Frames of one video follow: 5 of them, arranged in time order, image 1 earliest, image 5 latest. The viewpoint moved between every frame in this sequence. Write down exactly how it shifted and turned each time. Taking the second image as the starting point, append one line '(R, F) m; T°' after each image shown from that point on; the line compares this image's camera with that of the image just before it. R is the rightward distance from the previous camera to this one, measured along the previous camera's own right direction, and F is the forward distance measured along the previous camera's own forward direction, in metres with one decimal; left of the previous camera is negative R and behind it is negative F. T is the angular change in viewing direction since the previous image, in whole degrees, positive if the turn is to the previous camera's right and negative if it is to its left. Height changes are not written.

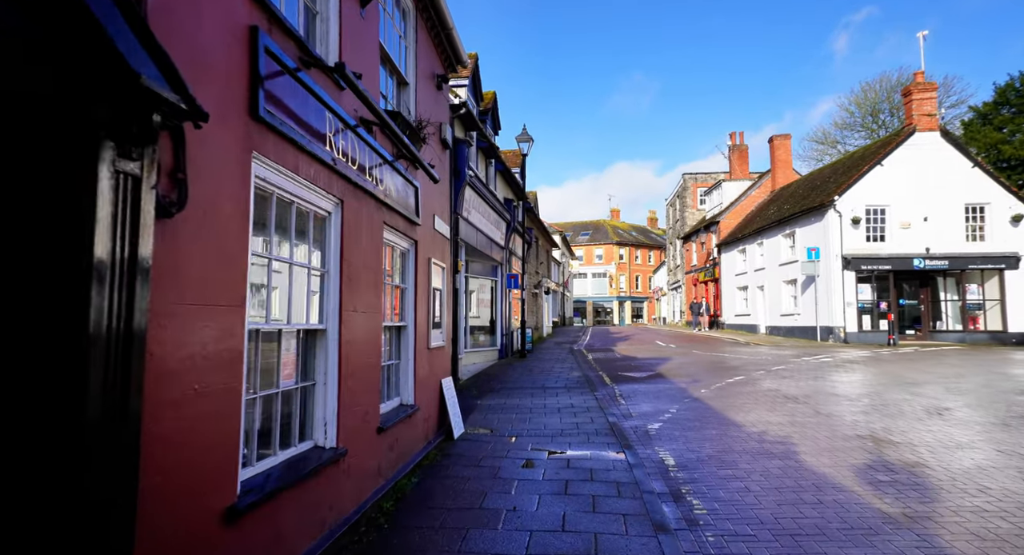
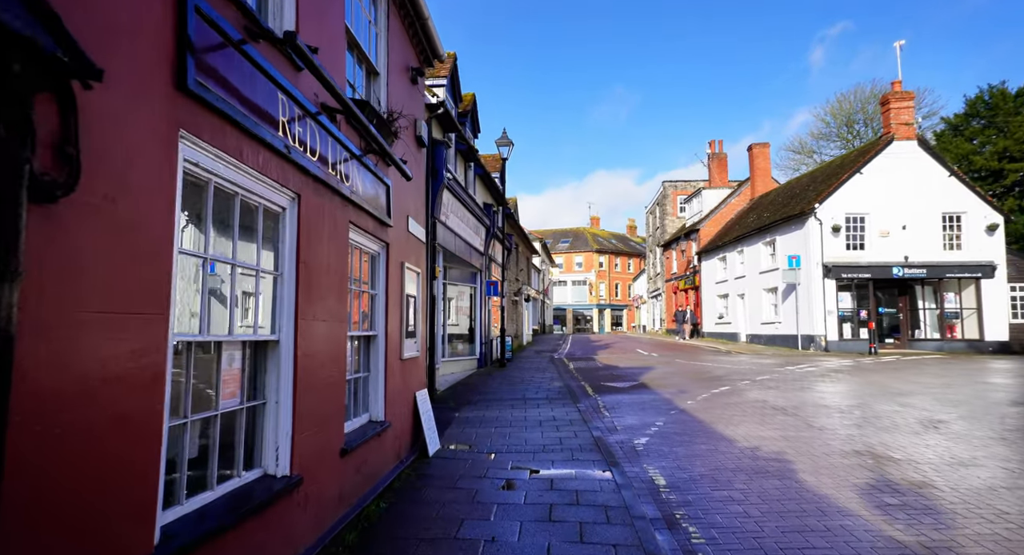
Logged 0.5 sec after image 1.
(0.0, +0.4) m; +2°
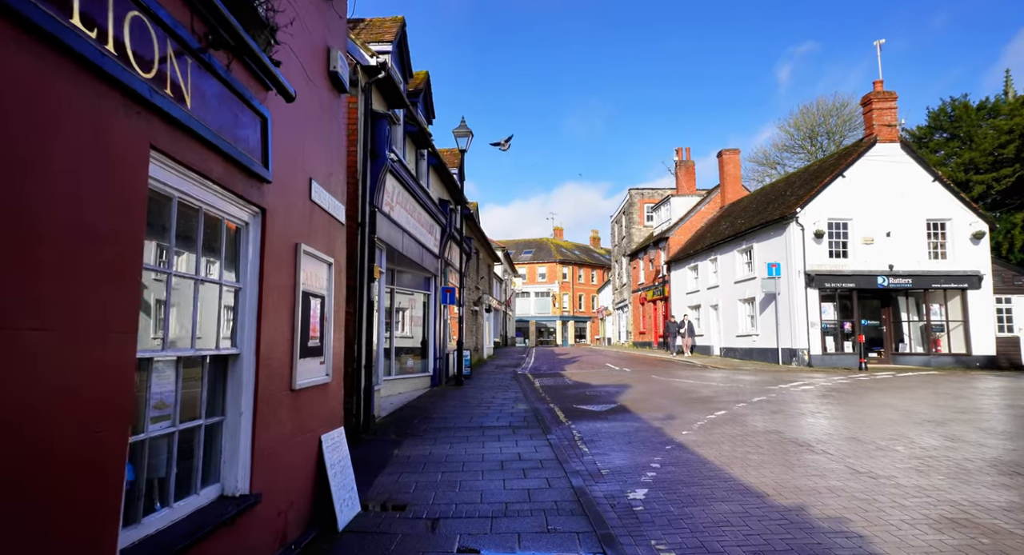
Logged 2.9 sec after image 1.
(+0.1, +1.9) m; +4°
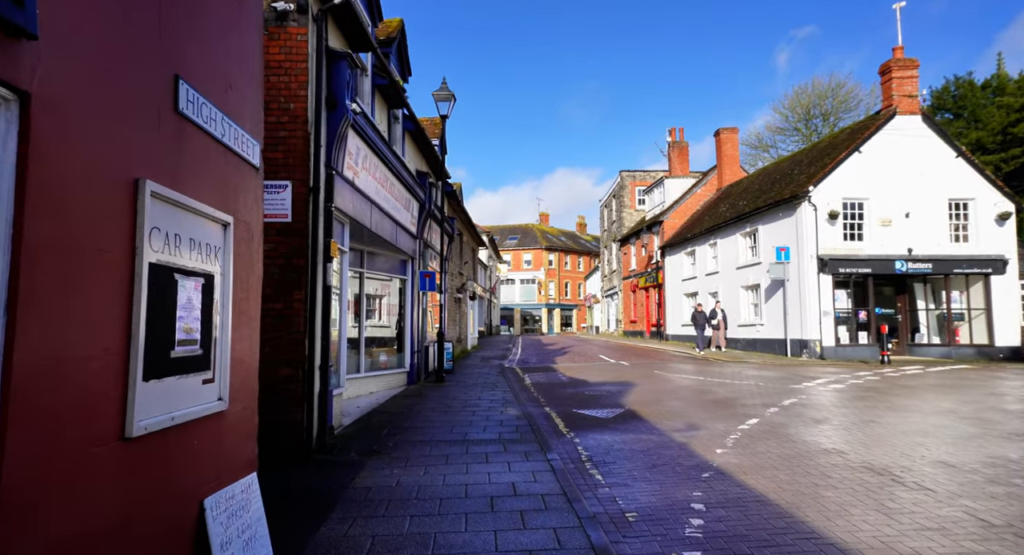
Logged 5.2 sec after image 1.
(-0.1, +1.7) m; +2°
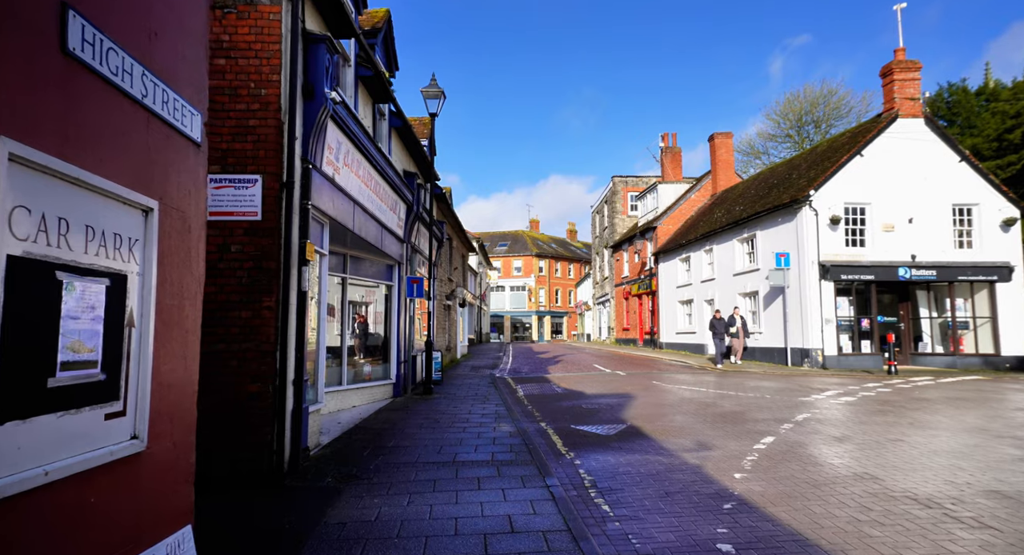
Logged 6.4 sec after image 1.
(-0.1, +0.7) m; +1°
